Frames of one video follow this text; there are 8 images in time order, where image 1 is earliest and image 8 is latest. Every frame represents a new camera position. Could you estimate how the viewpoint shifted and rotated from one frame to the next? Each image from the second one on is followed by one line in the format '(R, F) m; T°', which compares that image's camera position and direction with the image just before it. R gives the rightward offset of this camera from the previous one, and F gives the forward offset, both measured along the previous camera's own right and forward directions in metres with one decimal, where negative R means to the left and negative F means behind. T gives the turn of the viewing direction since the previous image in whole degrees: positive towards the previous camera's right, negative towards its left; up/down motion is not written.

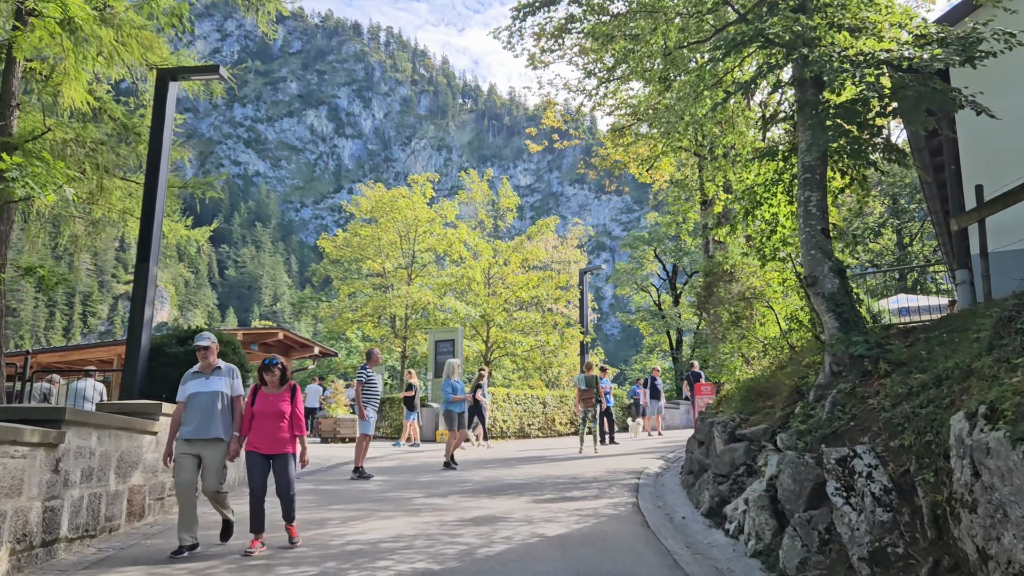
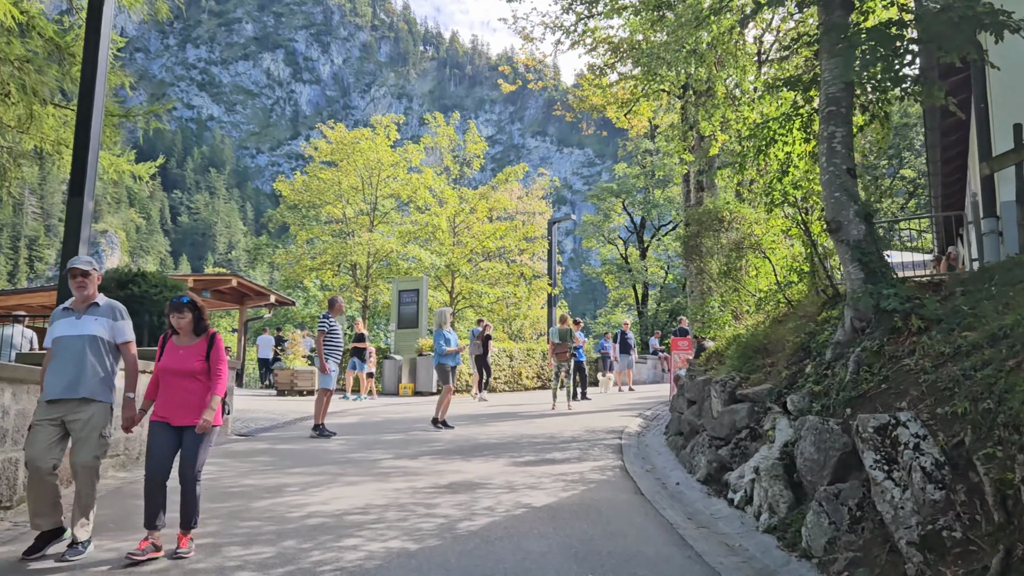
(-0.2, +0.8) m; +3°
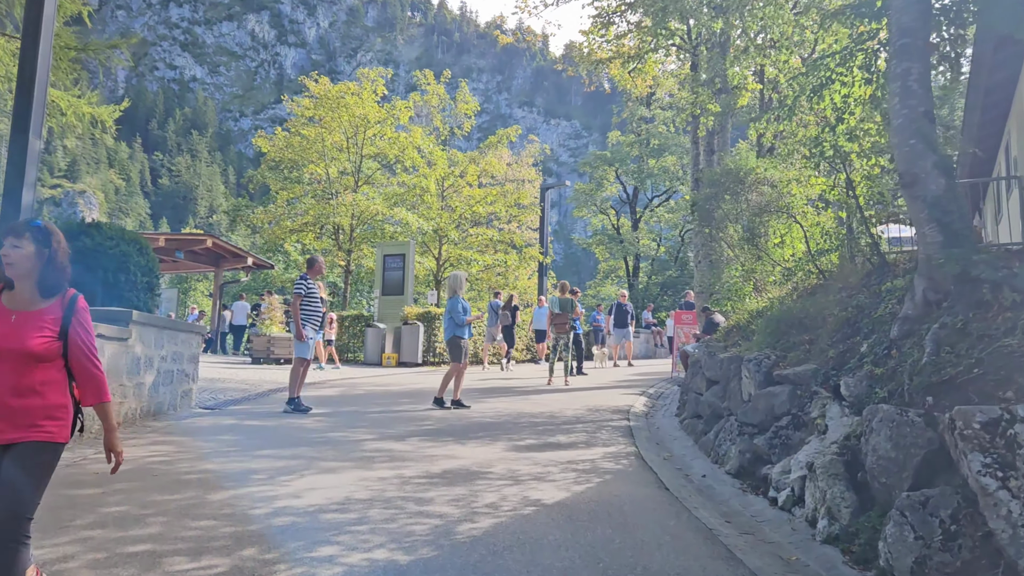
(-0.2, +1.0) m; +1°
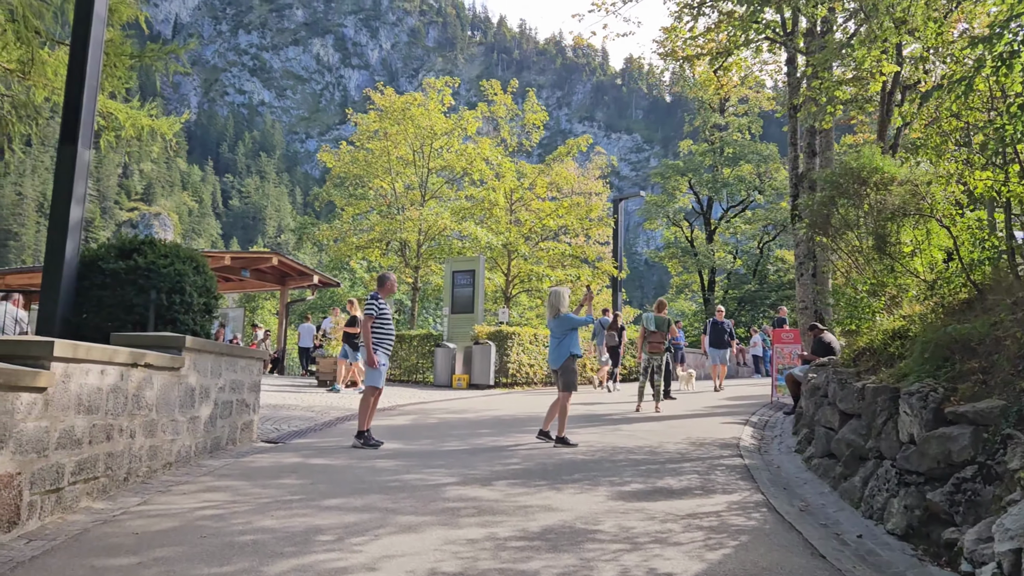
(-0.3, +1.0) m; -4°
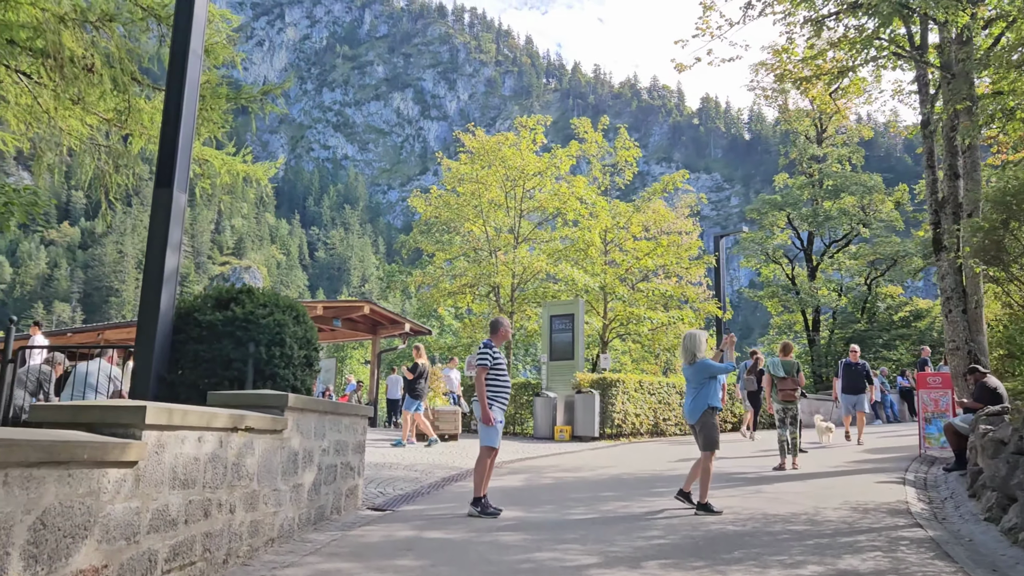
(-0.4, +0.8) m; -5°
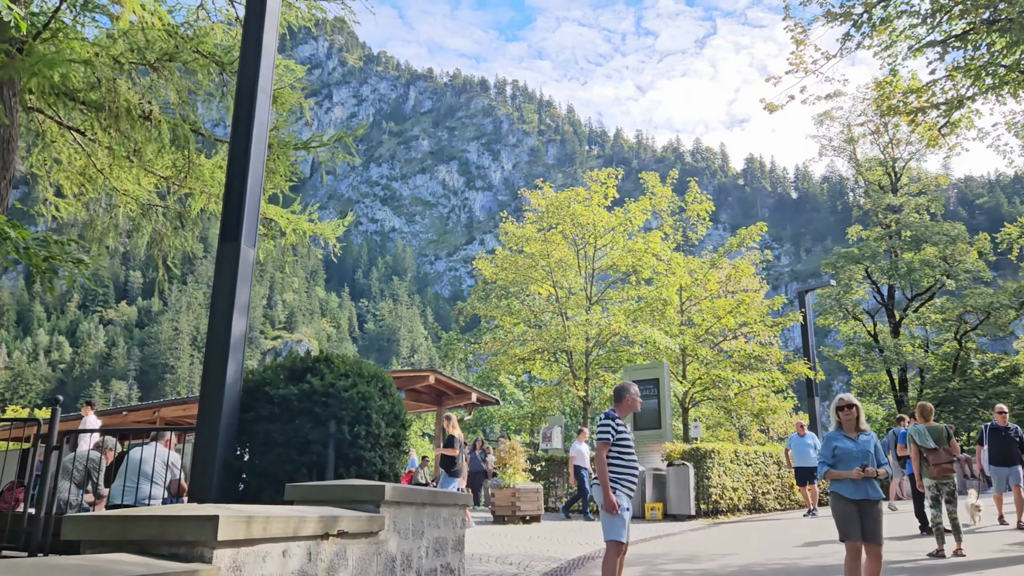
(-0.6, +1.1) m; -3°
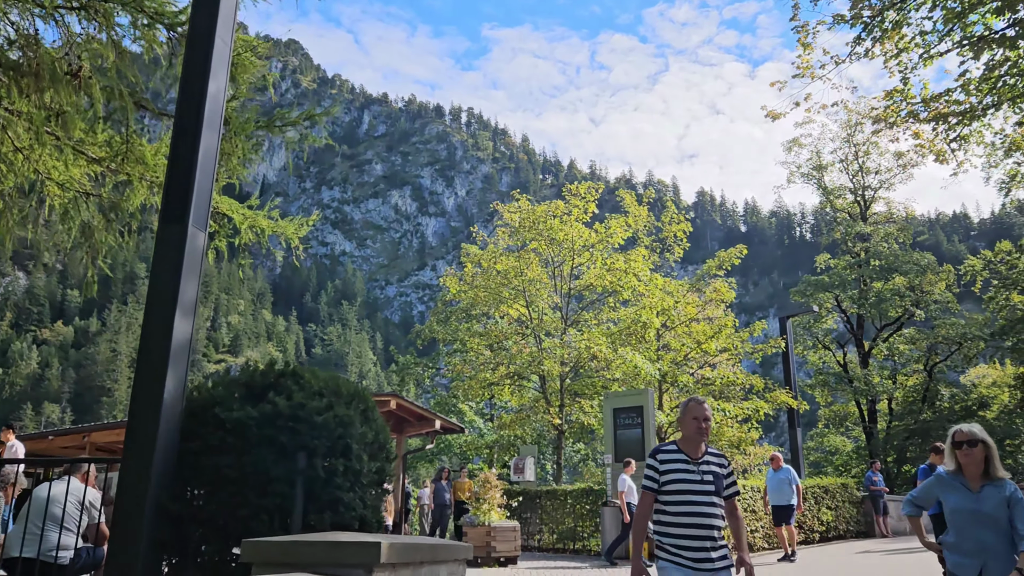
(-0.4, +1.2) m; +3°
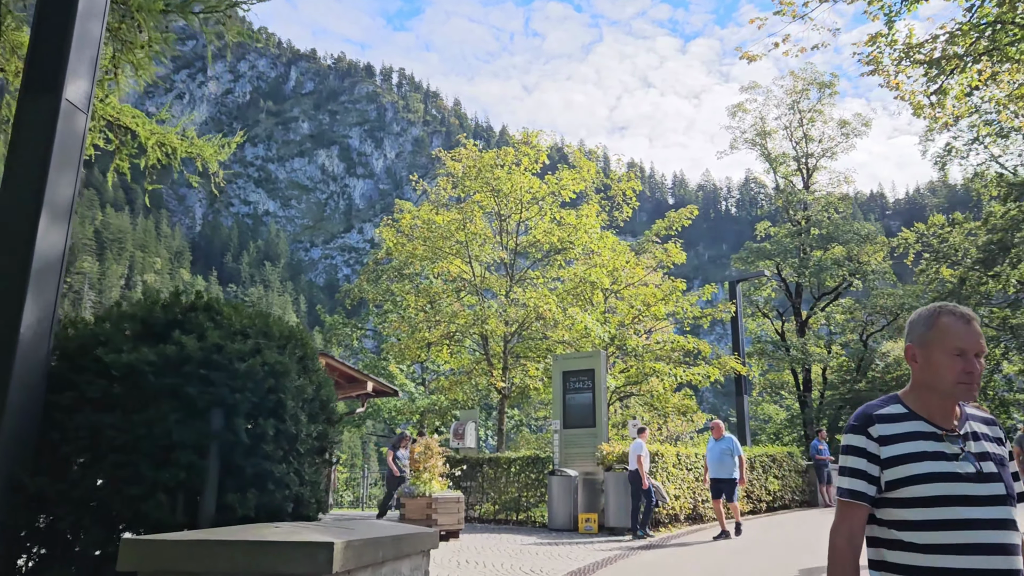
(-0.3, +1.1) m; +5°
